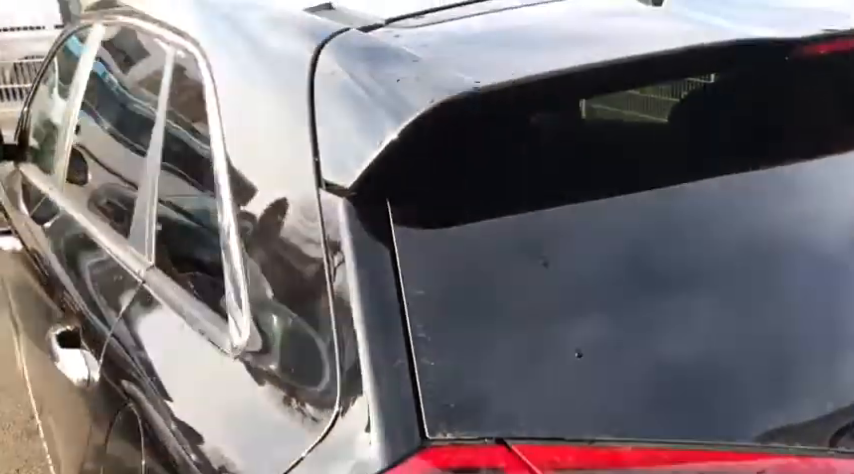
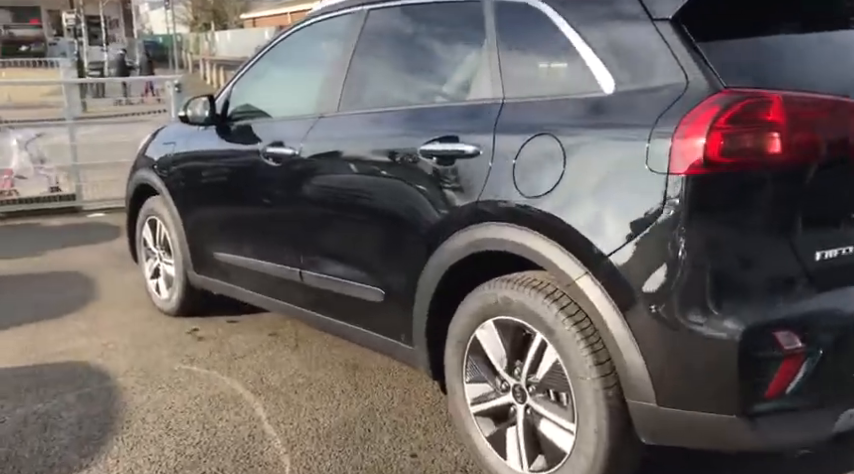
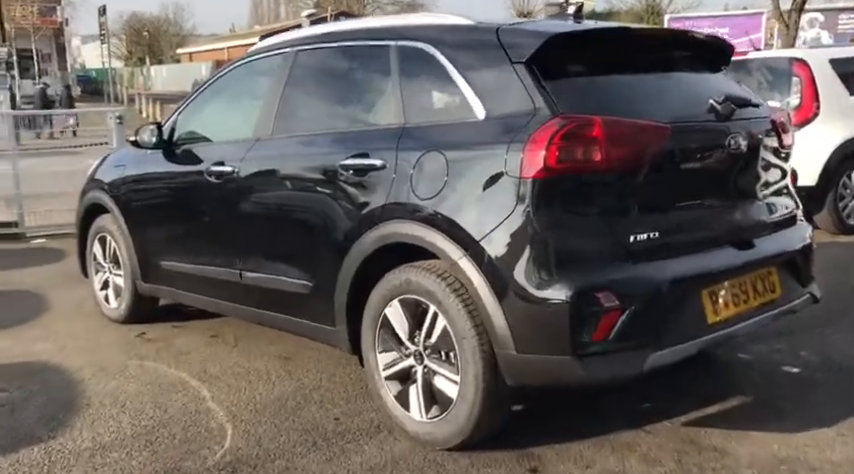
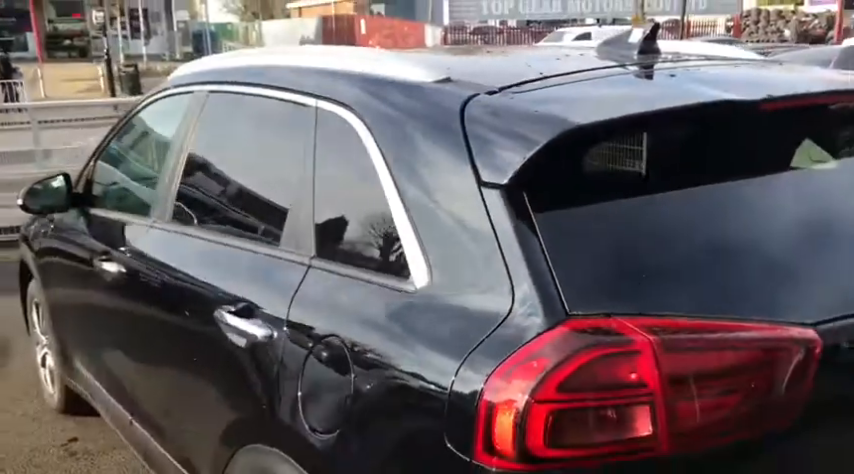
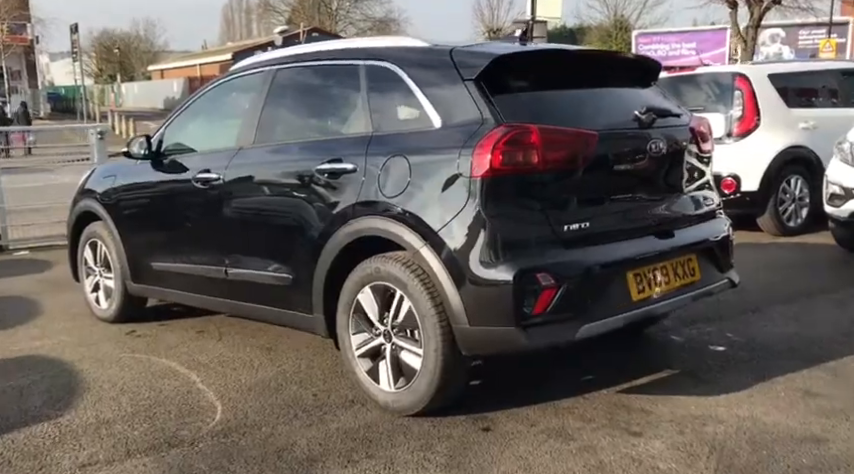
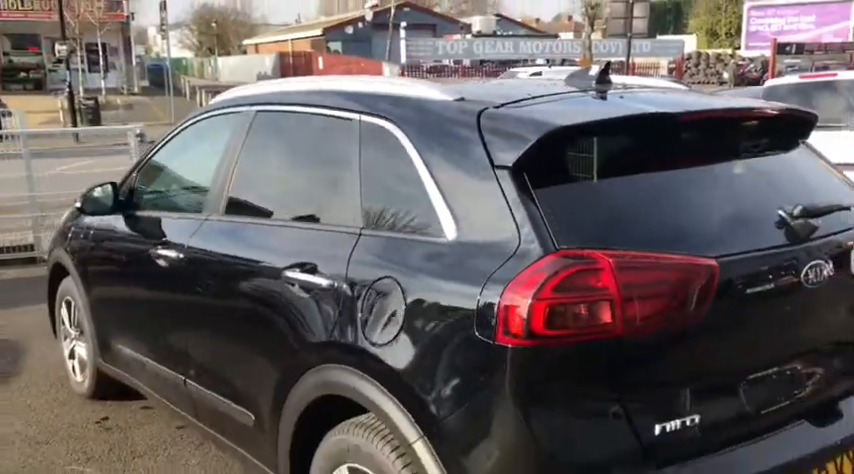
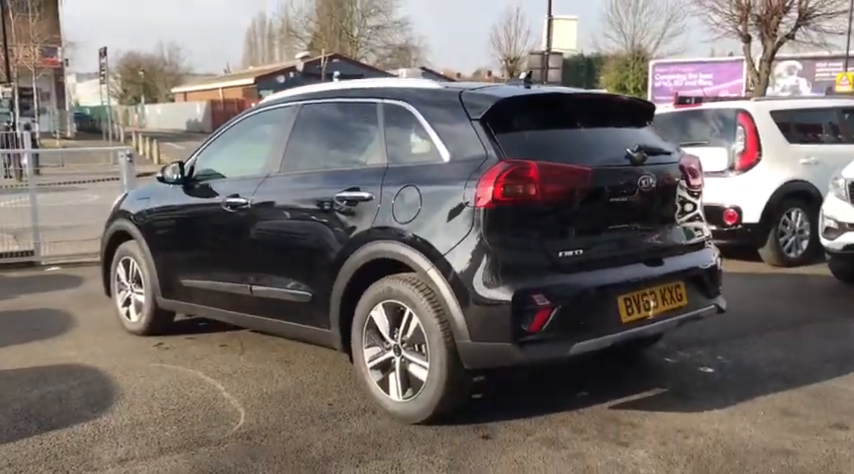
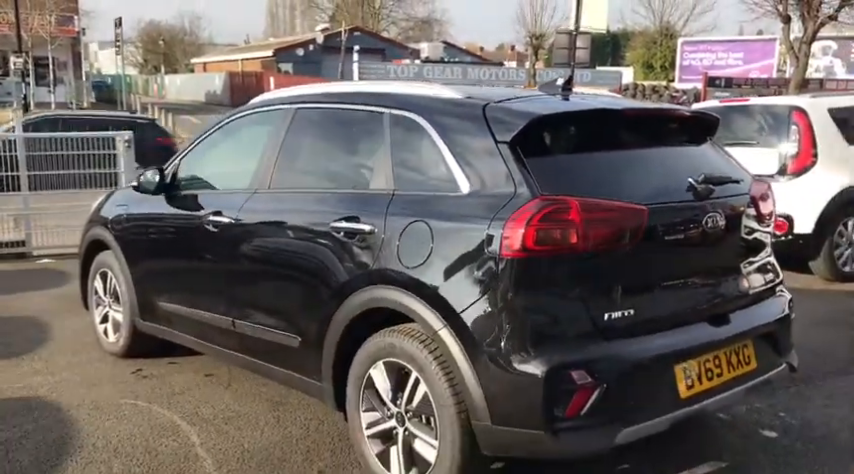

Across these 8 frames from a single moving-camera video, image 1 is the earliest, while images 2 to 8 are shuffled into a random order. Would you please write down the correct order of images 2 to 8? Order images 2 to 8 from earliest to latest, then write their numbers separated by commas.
4, 6, 8, 7, 5, 3, 2
